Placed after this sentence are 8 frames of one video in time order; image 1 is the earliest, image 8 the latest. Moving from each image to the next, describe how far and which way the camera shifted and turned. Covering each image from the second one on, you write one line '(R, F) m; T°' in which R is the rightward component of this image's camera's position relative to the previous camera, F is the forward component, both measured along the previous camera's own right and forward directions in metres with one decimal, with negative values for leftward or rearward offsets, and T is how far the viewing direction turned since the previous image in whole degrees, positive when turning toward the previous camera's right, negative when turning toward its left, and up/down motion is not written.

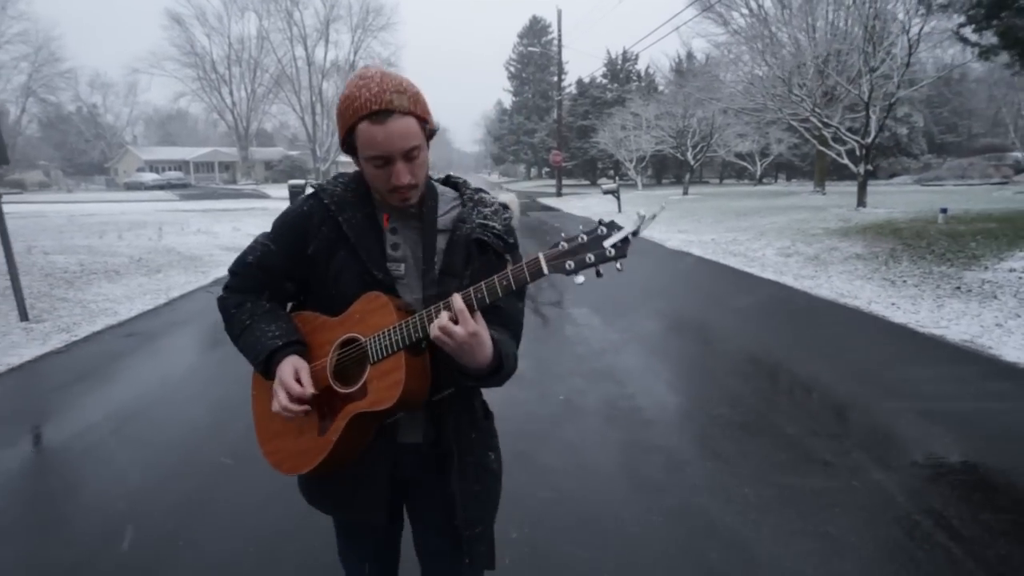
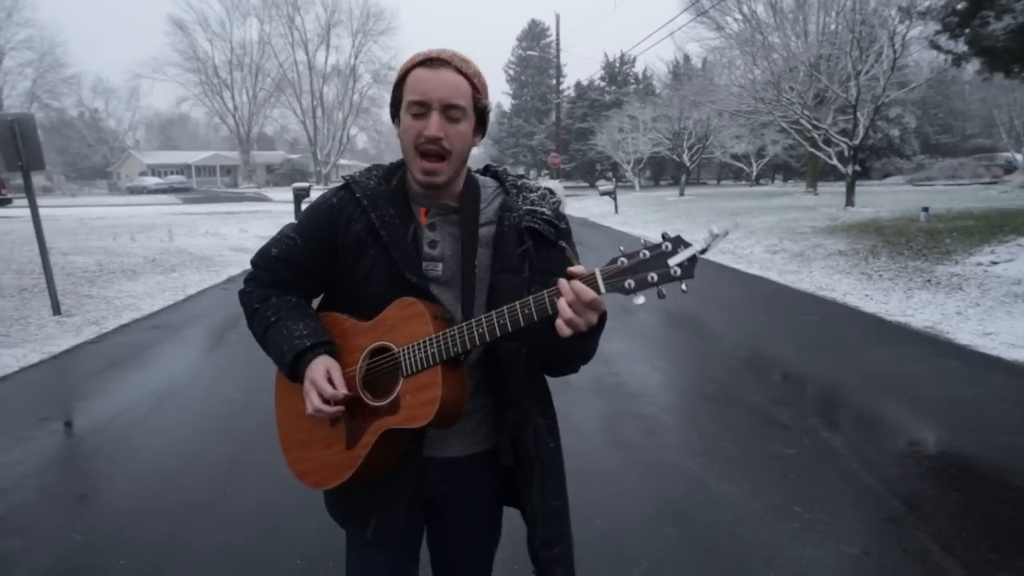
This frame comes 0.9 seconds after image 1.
(0.0, -0.6) m; 0°
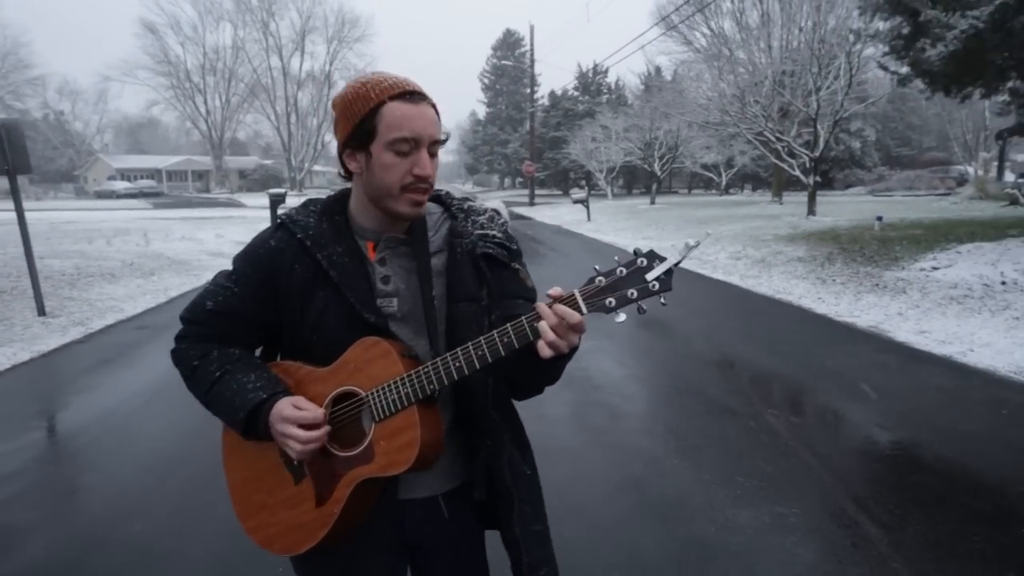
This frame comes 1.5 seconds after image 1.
(0.0, -0.4) m; +2°
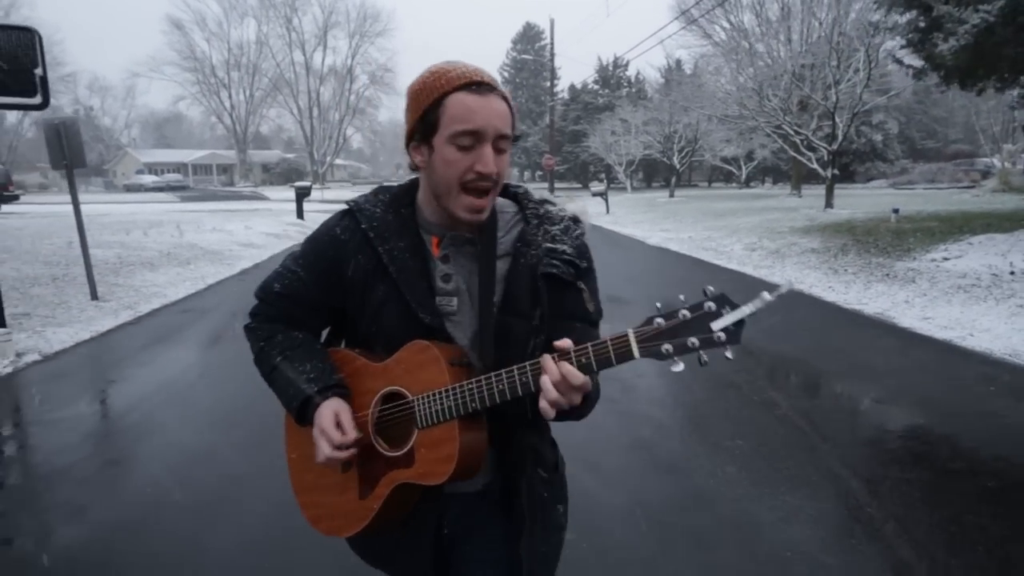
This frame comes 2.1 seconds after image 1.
(0.0, -0.5) m; -1°
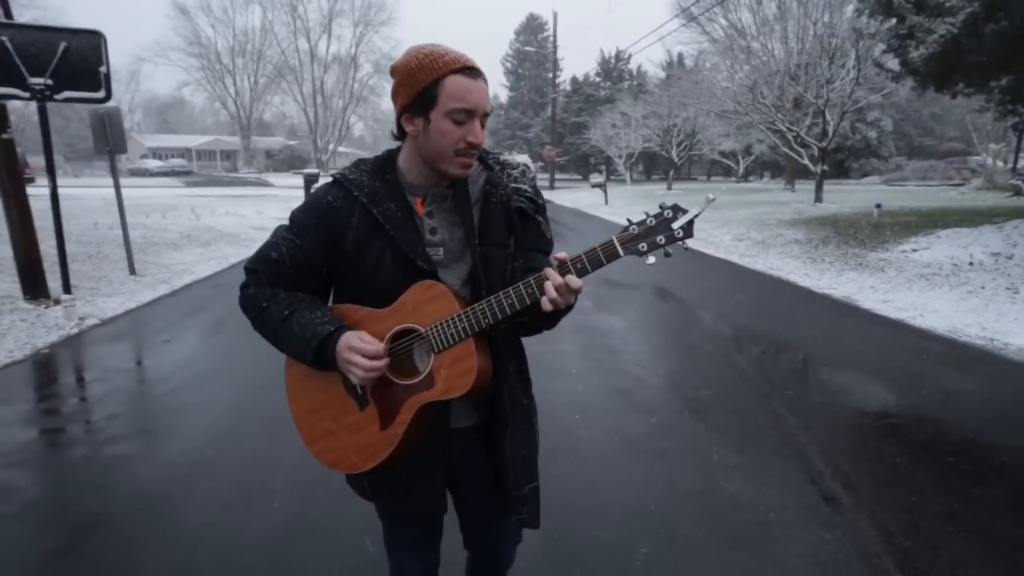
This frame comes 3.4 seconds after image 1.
(0.0, -0.9) m; 0°
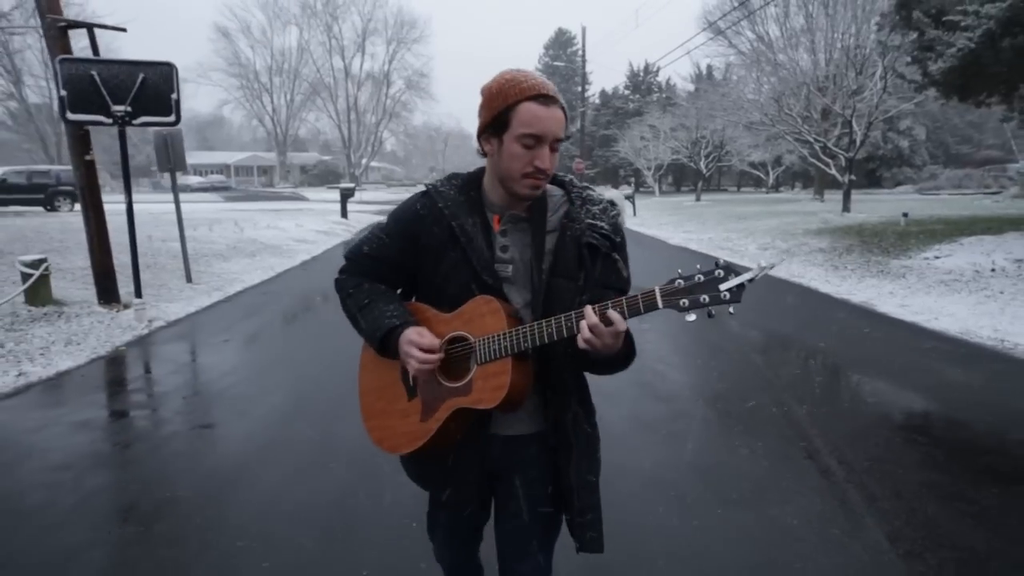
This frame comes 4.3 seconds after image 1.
(0.0, -0.5) m; -2°
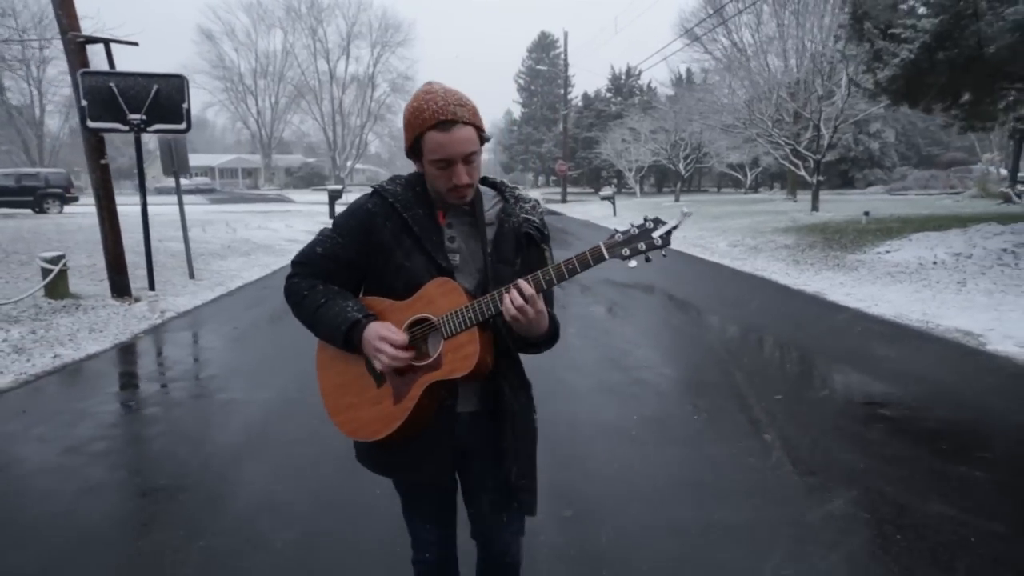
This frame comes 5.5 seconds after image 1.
(0.0, -0.8) m; +1°
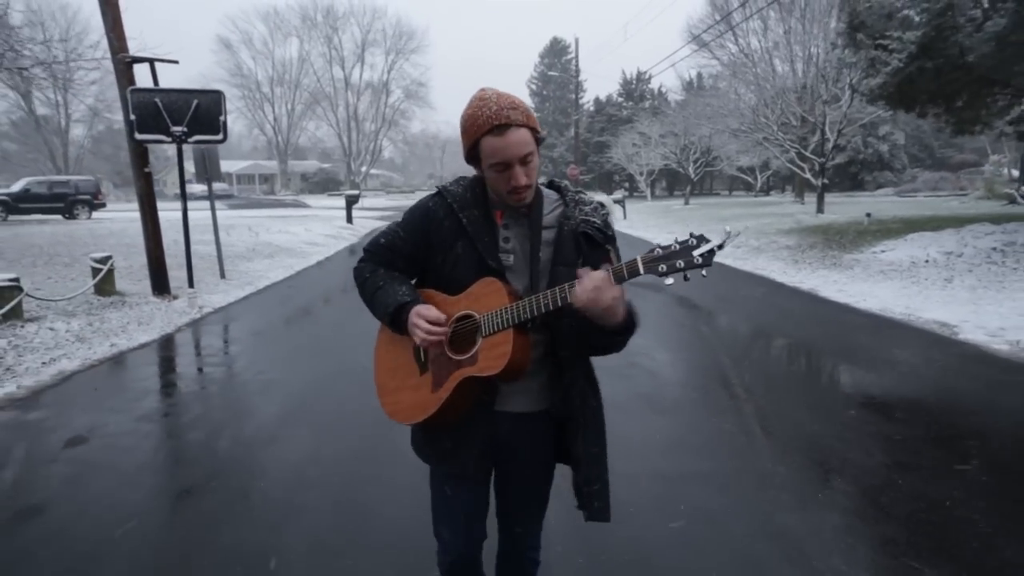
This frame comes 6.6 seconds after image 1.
(0.0, -0.7) m; -1°
